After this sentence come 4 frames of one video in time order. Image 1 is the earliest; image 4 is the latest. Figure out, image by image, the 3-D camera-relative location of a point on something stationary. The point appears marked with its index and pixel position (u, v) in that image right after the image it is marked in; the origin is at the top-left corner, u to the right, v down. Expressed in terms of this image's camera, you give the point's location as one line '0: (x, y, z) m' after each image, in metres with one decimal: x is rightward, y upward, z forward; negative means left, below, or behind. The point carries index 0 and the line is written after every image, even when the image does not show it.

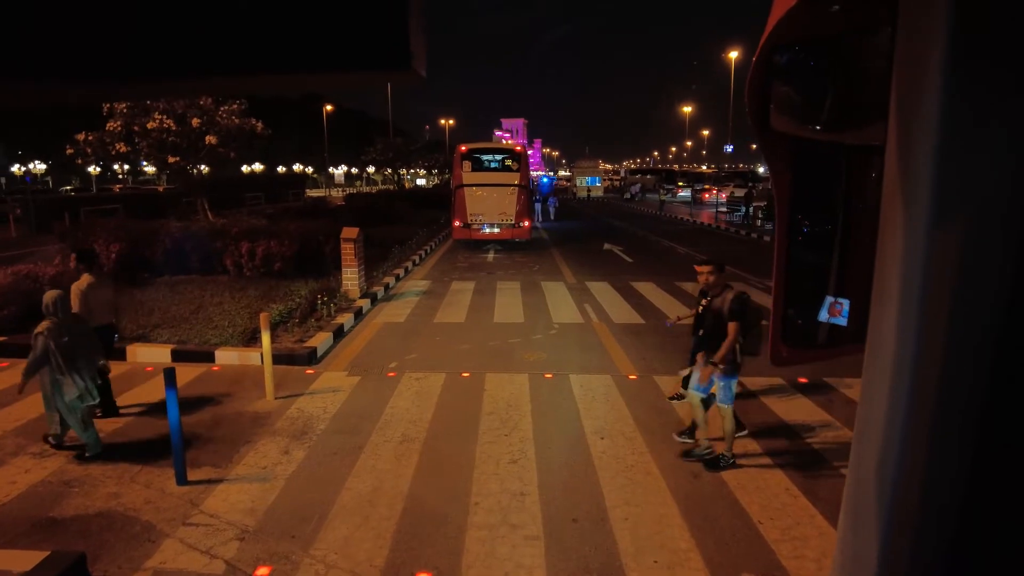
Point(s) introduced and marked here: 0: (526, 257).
0: (+0.4, +0.8, +18.4) m
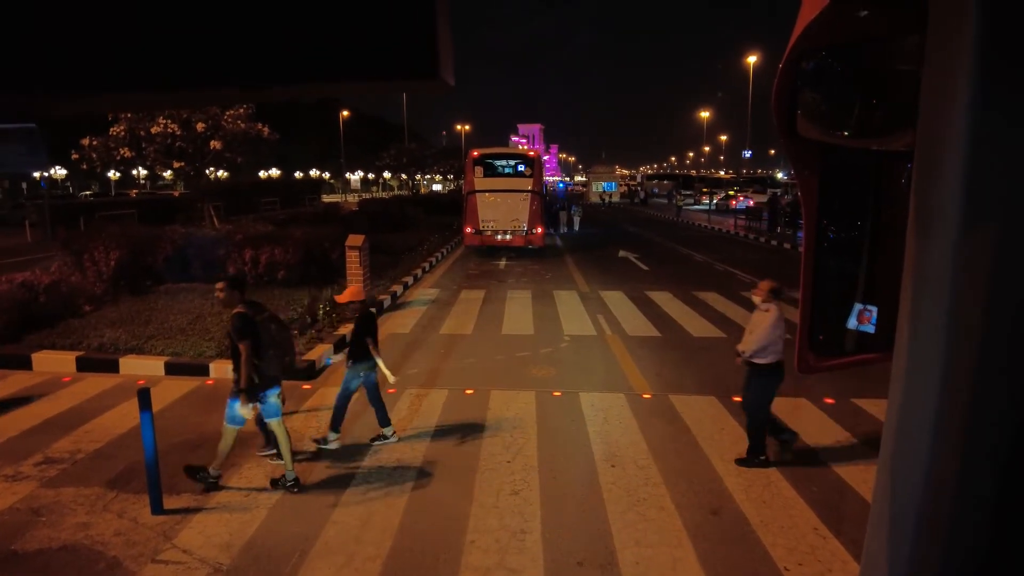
0: (+0.7, +0.6, +18.0) m
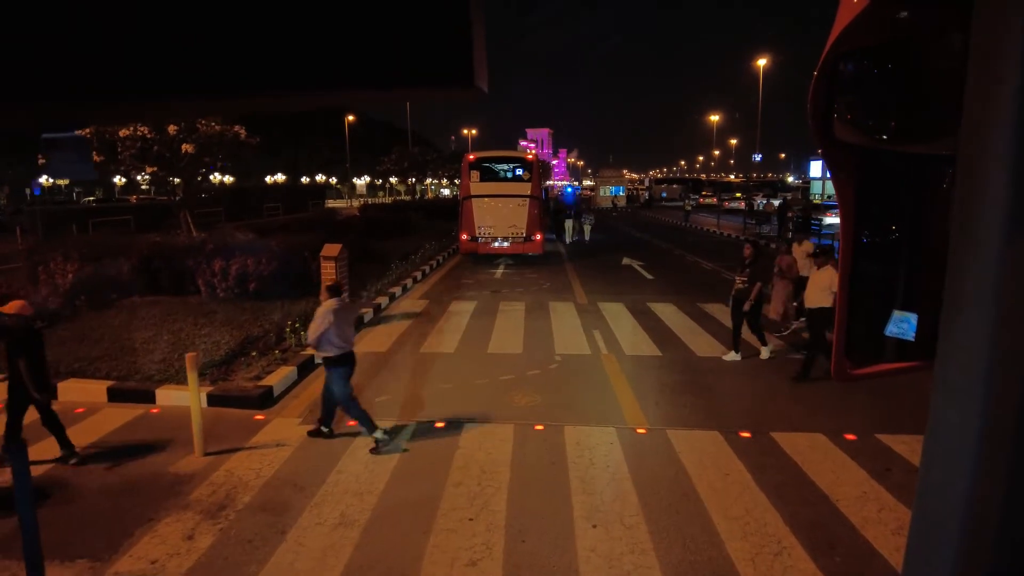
0: (+0.6, +0.4, +17.1) m
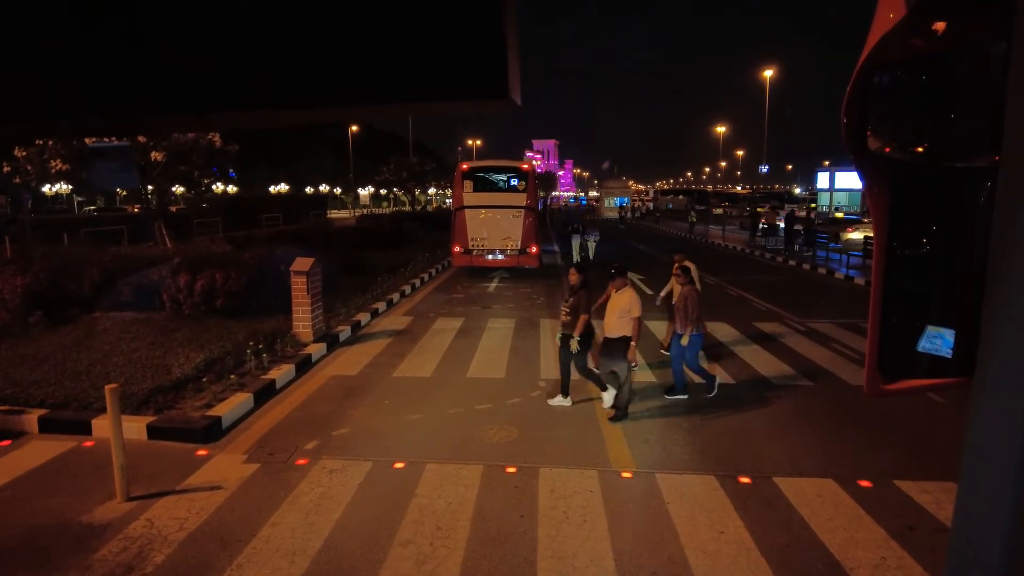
0: (+0.5, 0.0, +16.4) m
